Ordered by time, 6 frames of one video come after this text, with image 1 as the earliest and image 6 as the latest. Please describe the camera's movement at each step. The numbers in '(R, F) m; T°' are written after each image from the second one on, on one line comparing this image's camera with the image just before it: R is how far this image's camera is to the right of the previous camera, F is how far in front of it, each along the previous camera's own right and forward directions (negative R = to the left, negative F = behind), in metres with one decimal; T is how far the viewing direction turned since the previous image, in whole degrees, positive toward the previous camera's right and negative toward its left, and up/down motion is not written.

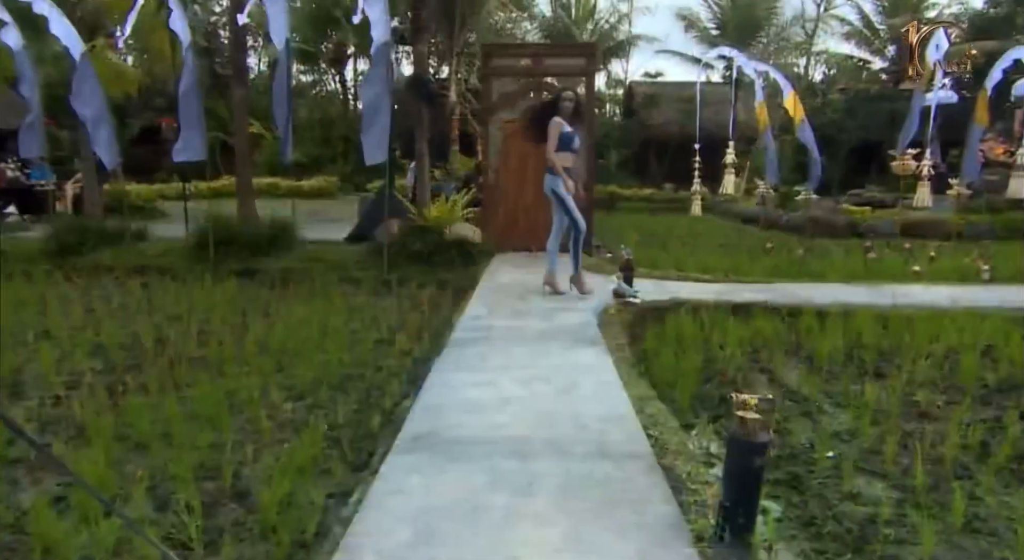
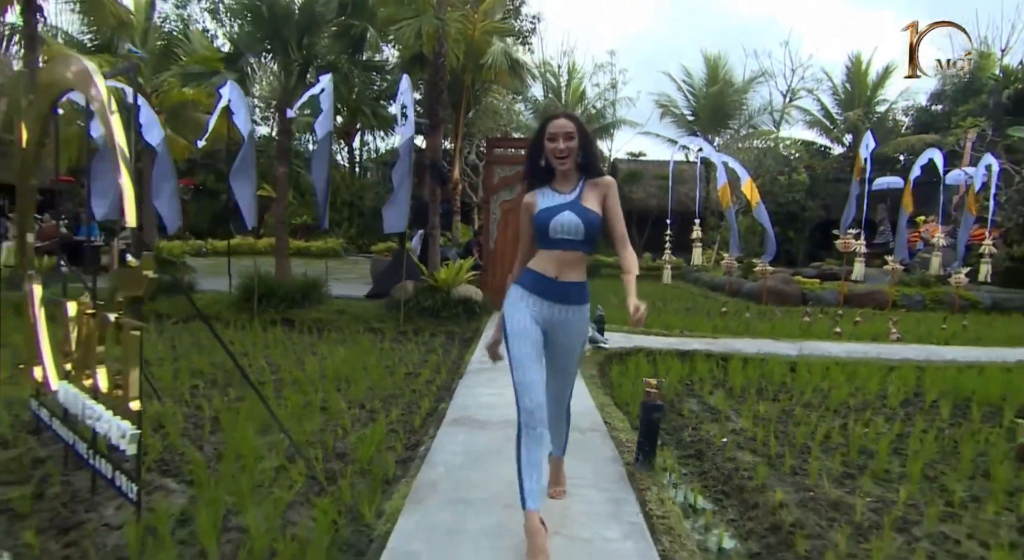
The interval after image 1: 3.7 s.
(-0.1, -1.3) m; +1°
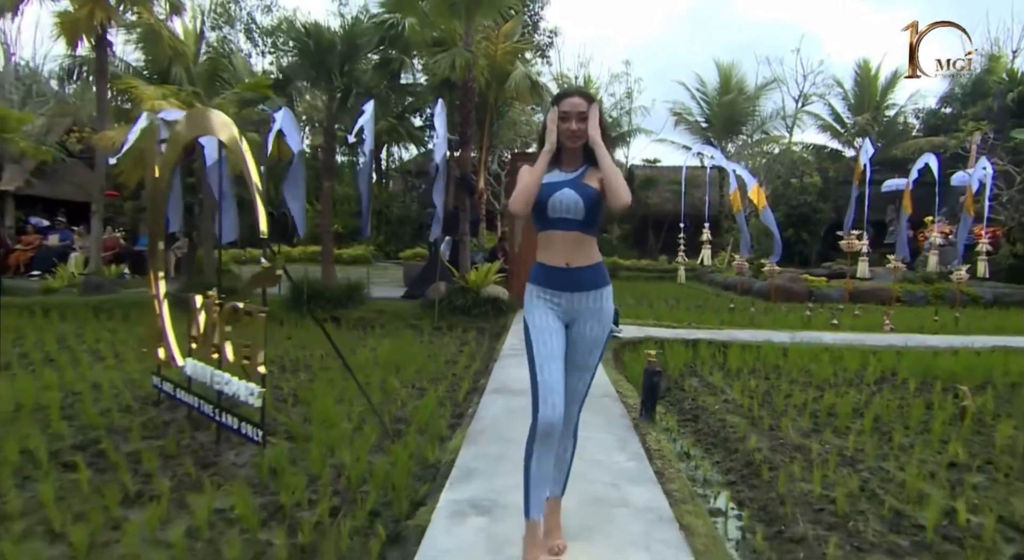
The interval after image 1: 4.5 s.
(-0.1, -0.8) m; -2°
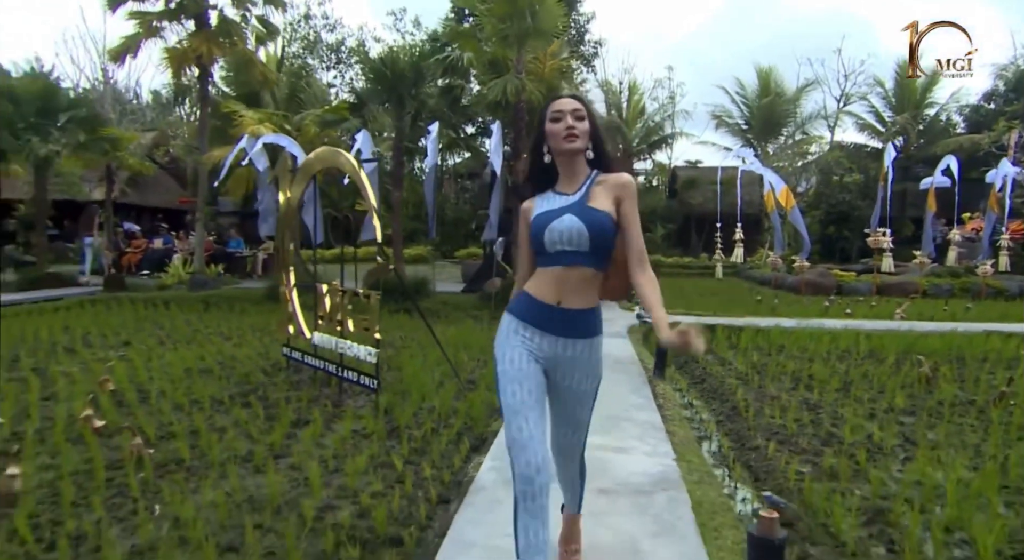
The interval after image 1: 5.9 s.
(0.0, -1.3) m; -4°
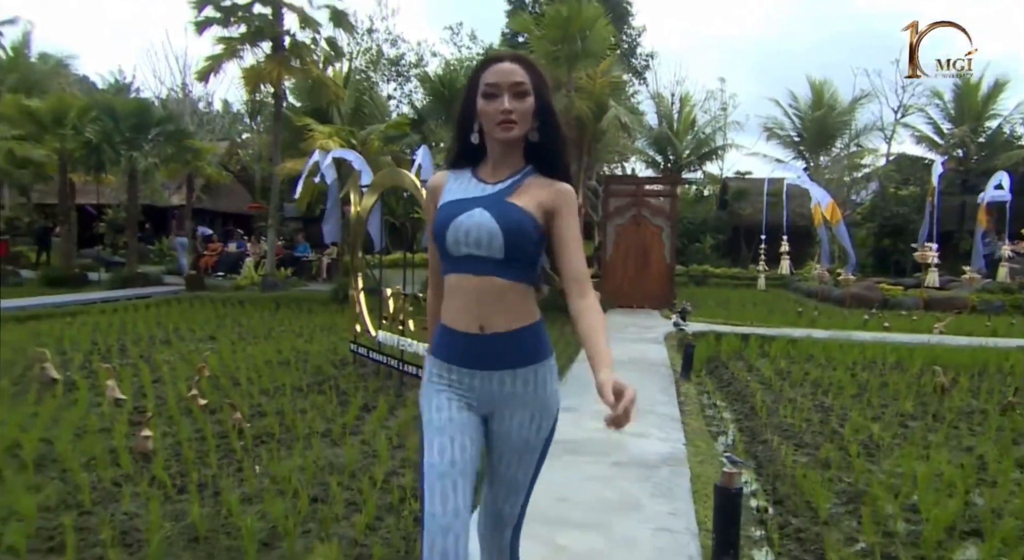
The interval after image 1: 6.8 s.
(+0.1, -0.6) m; -5°
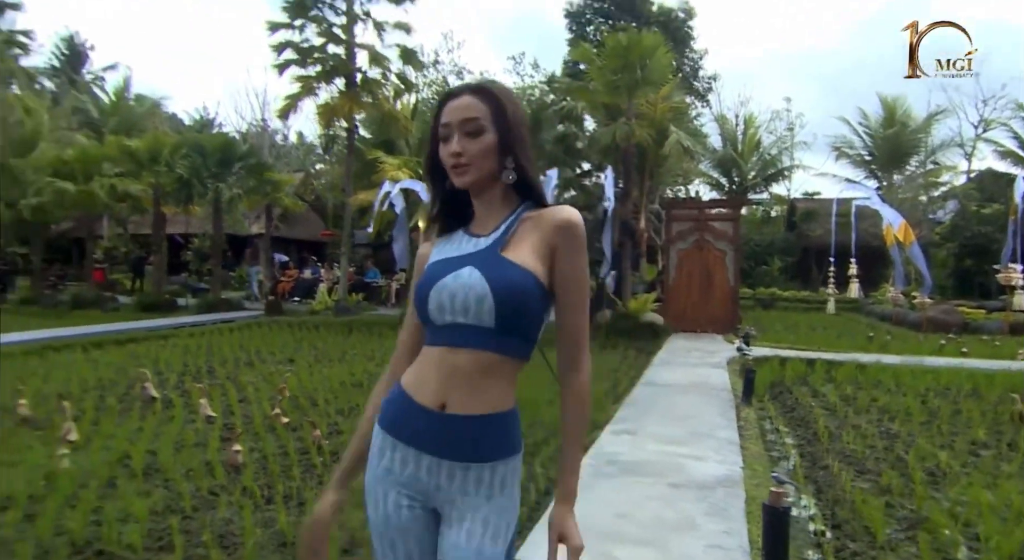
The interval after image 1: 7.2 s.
(0.0, -0.3) m; -6°
